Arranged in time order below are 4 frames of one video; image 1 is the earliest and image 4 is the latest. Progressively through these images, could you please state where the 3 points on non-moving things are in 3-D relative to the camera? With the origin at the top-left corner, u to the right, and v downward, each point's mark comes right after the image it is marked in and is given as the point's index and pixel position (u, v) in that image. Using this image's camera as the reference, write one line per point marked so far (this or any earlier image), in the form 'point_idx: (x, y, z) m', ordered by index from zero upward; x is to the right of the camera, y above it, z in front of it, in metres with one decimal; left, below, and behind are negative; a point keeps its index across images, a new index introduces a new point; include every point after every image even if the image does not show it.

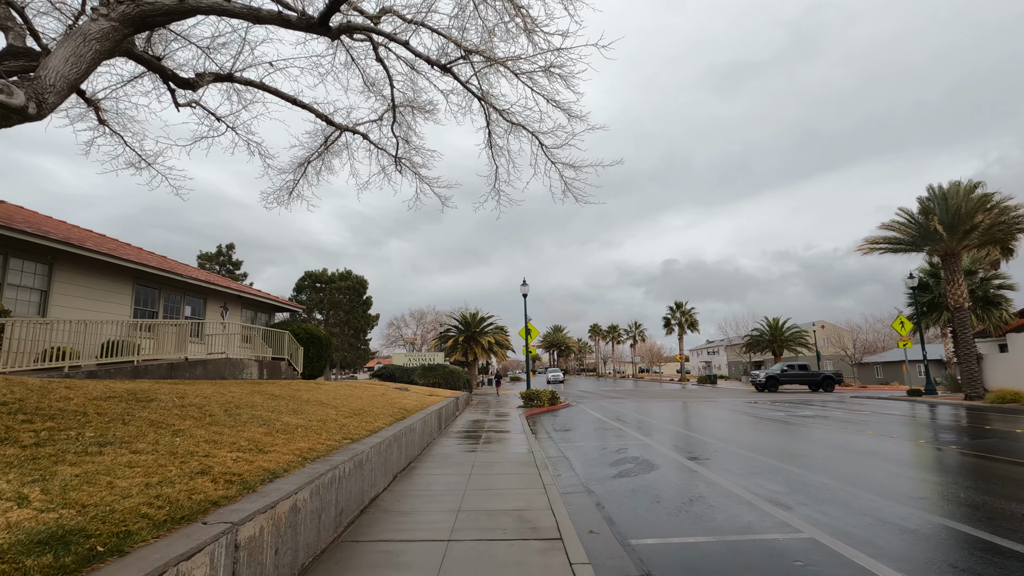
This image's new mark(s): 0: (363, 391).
0: (-3.6, -2.5, +12.6) m
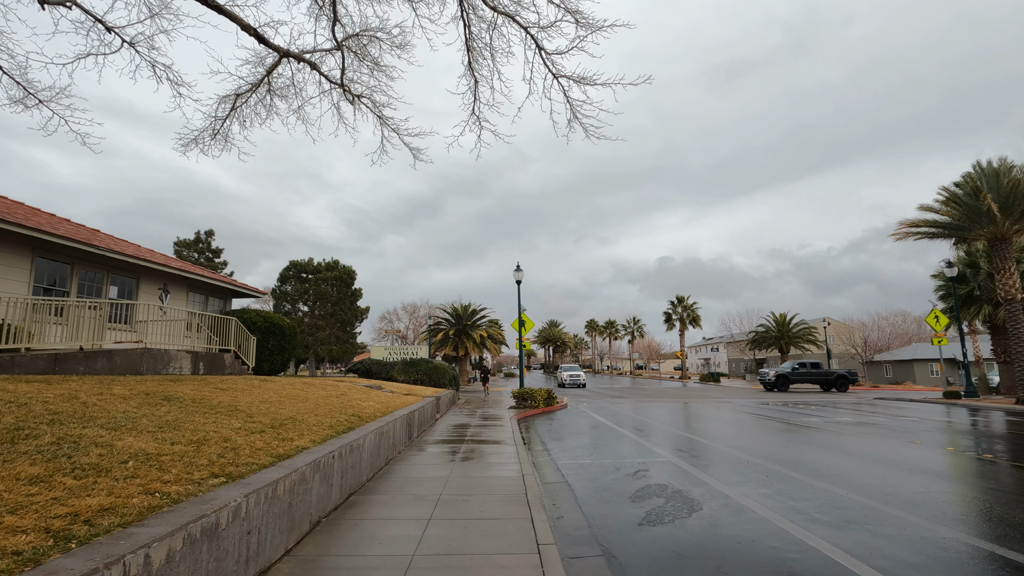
0: (-3.9, -2.0, +10.3) m
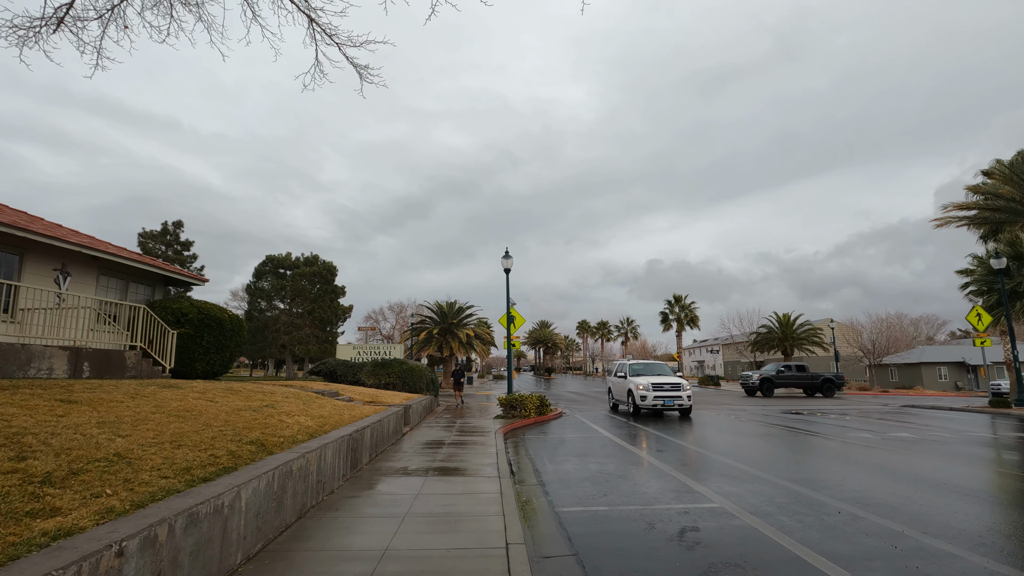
0: (-4.1, -1.6, +7.6) m
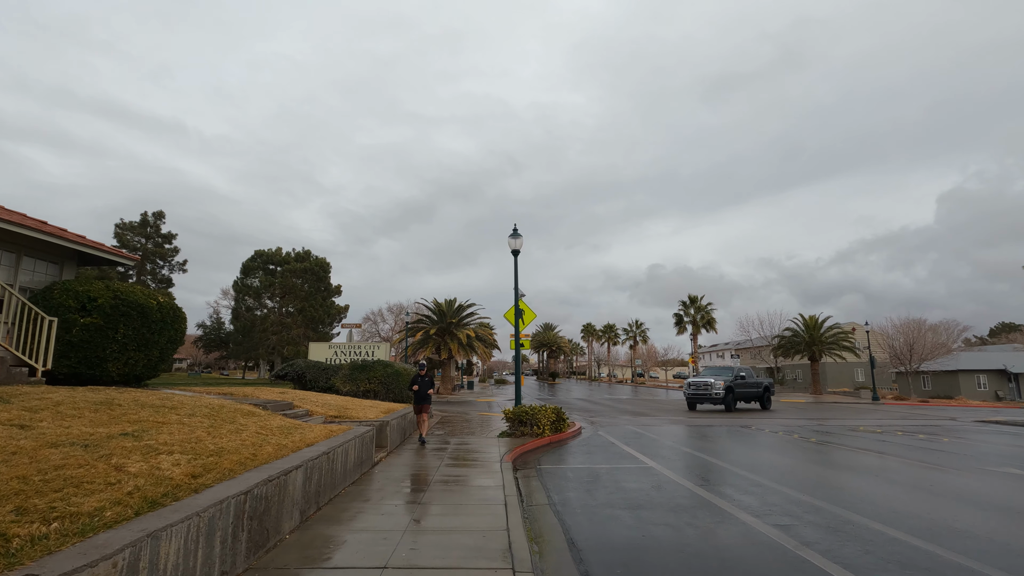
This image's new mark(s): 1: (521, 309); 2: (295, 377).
0: (-3.9, -1.2, +4.6) m
1: (+0.2, -0.6, +14.2) m
2: (-5.9, -2.4, +14.5) m
